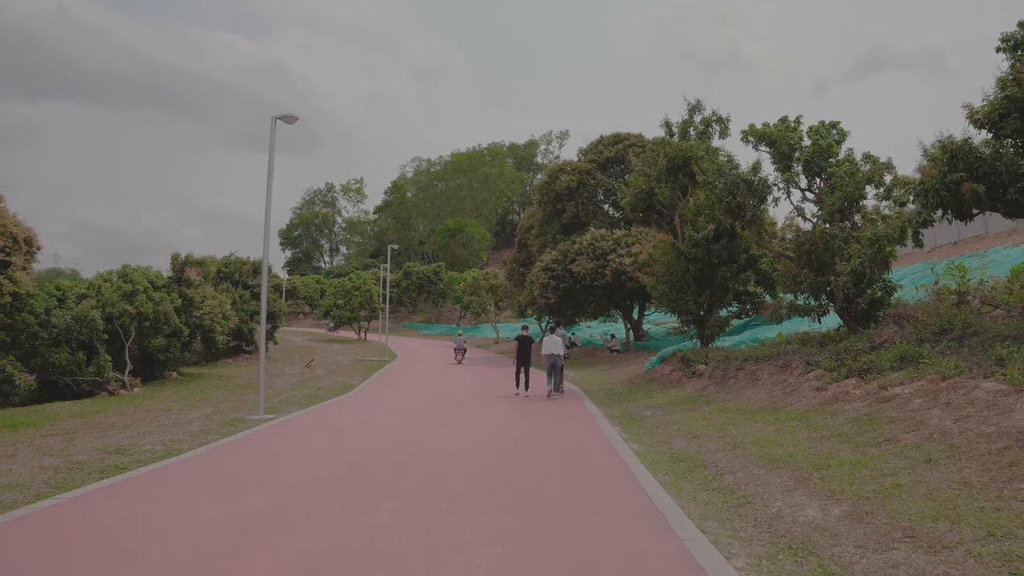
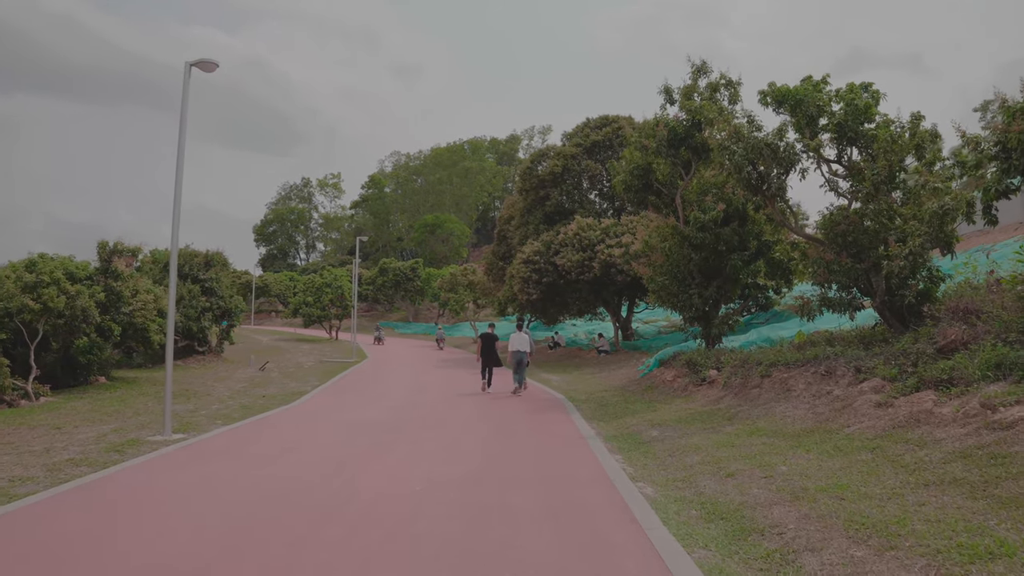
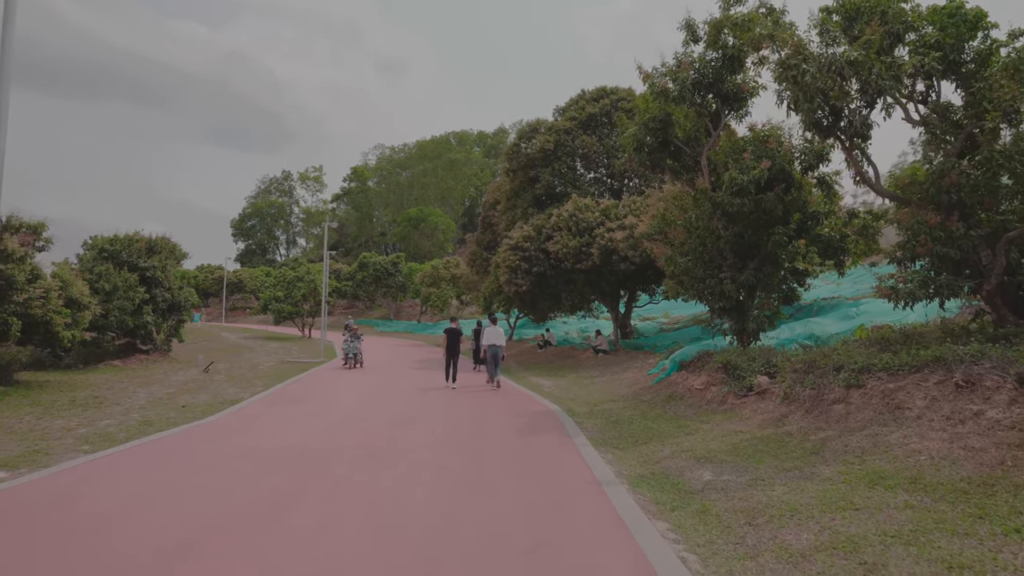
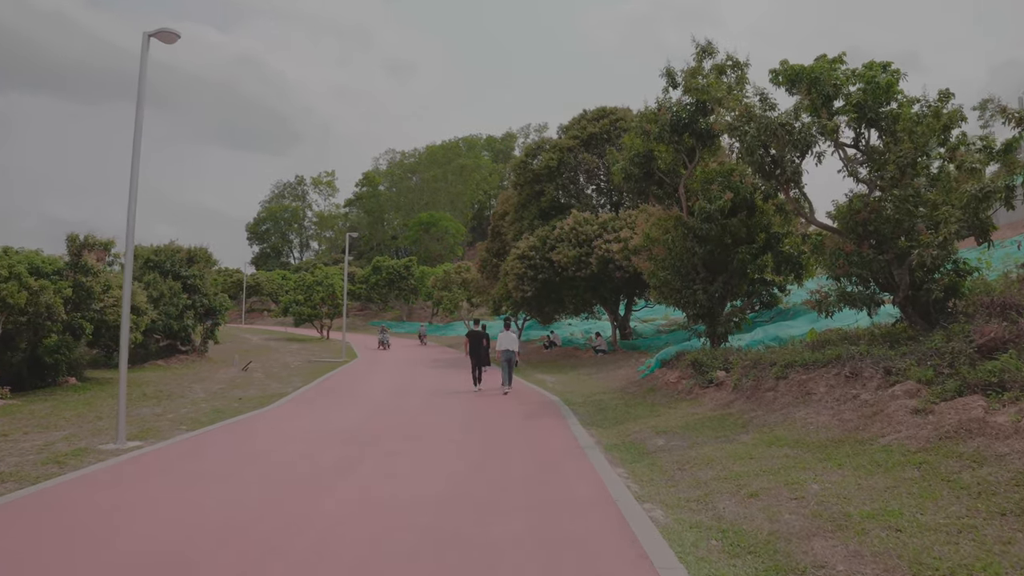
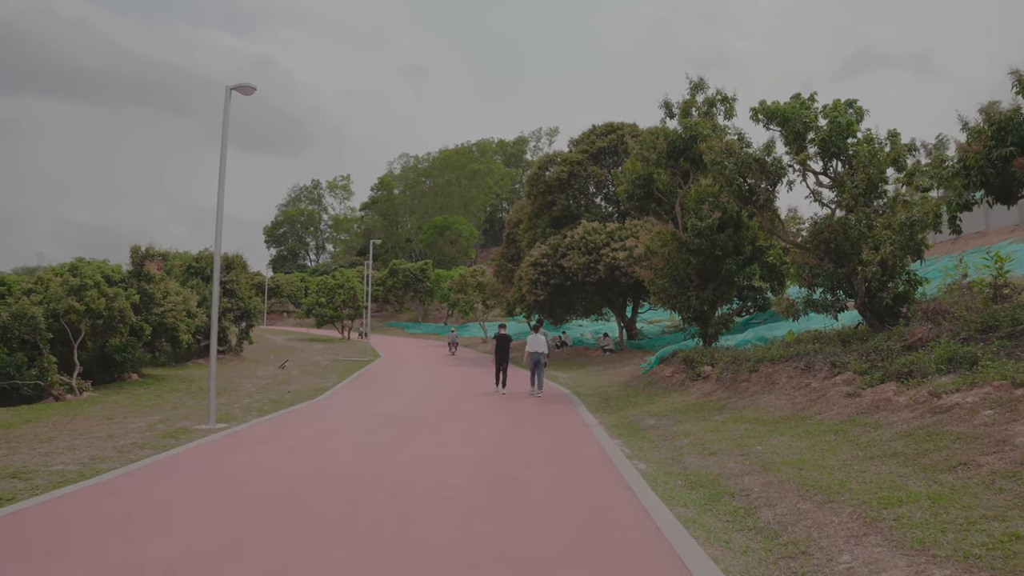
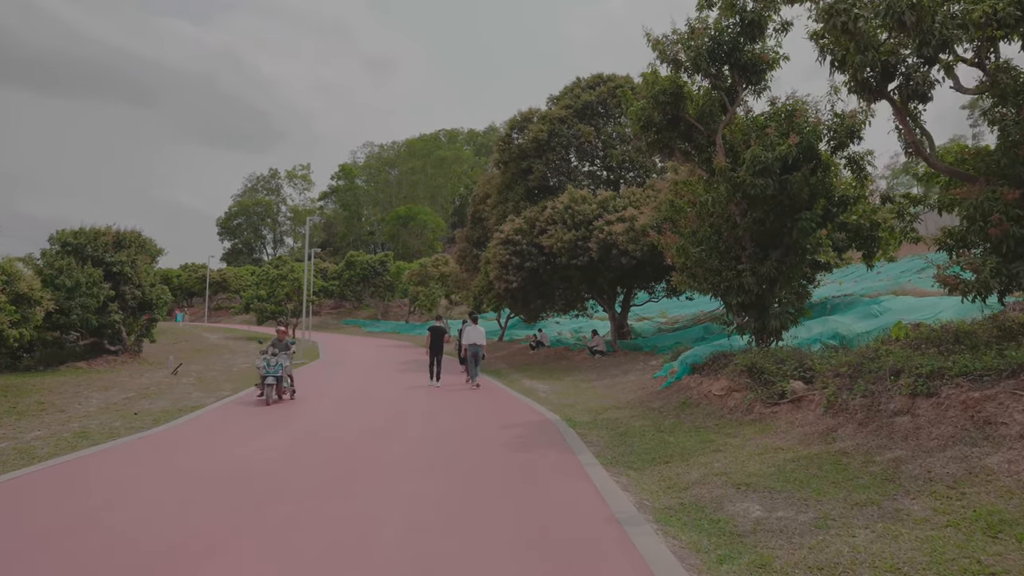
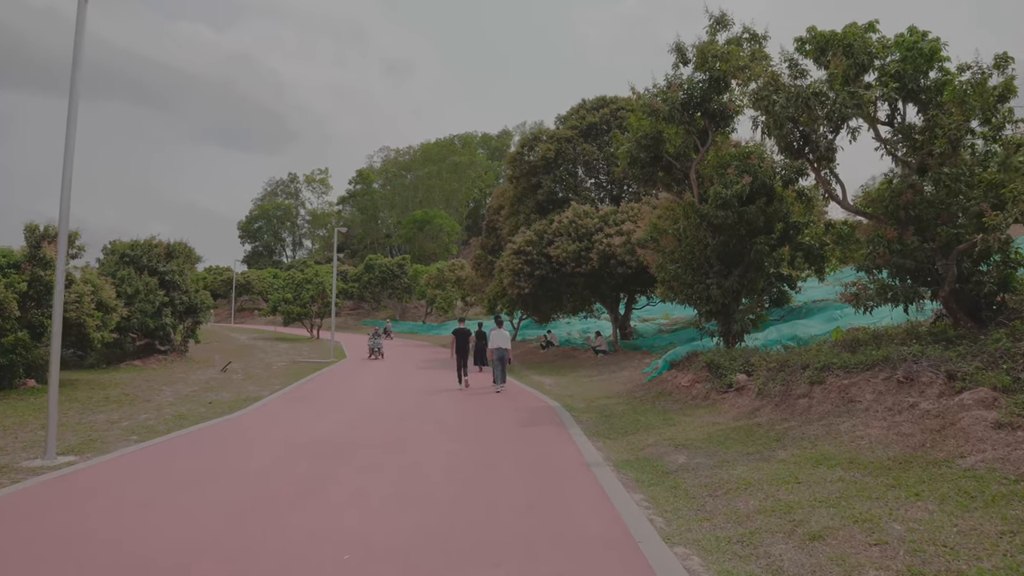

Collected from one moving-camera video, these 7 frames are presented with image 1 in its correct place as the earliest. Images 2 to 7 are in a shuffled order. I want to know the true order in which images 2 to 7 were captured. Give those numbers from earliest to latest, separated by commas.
5, 2, 4, 7, 3, 6
